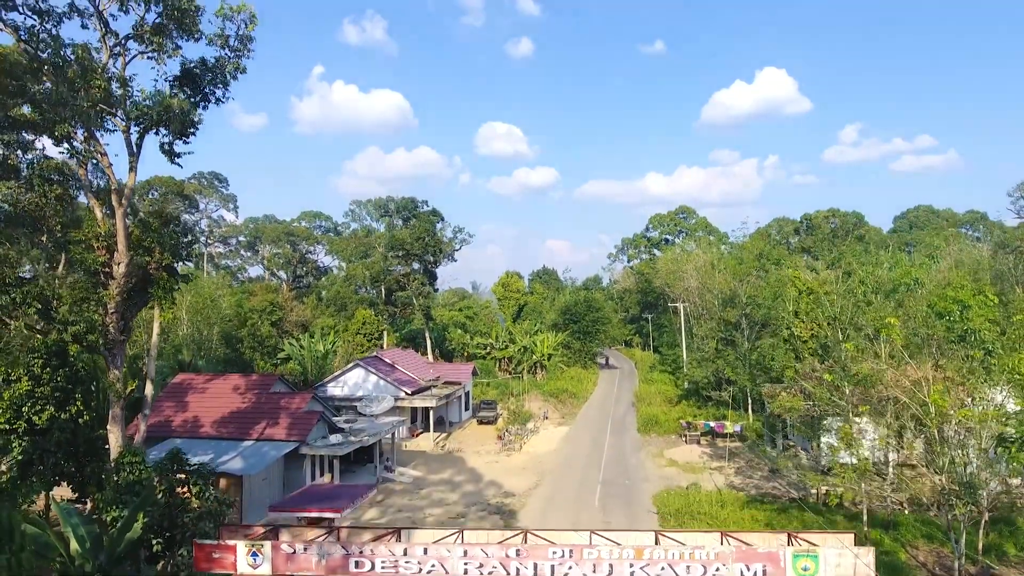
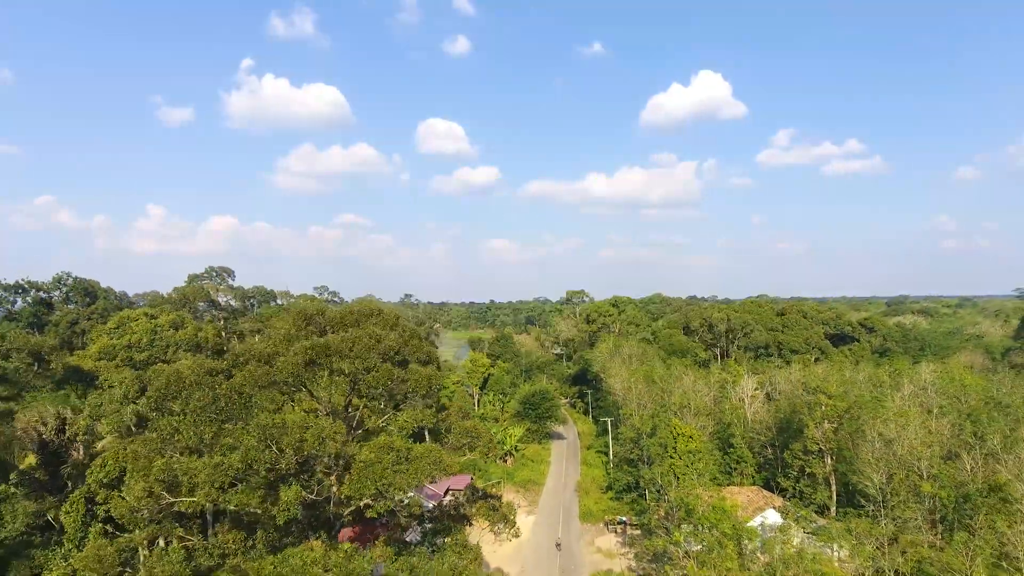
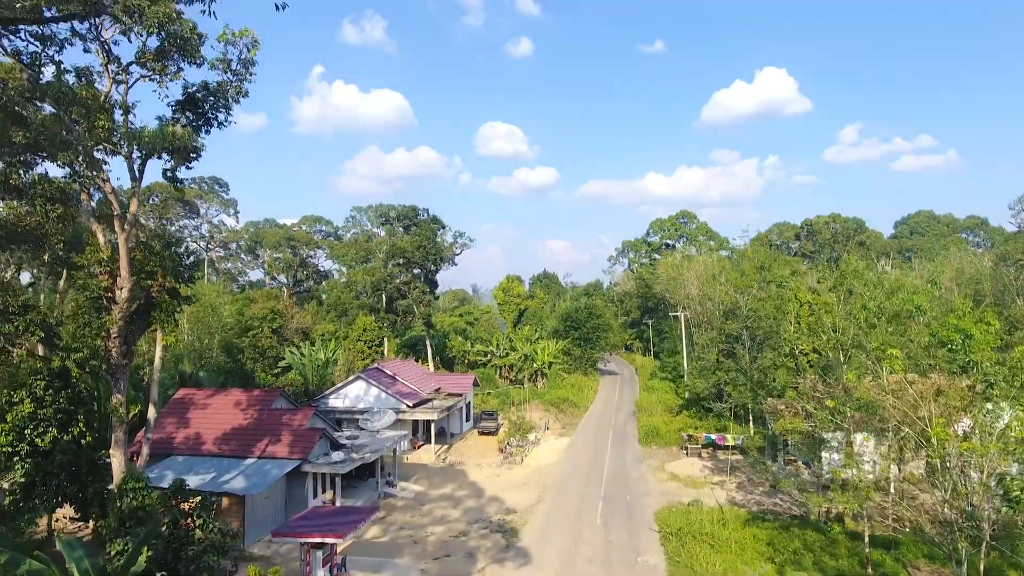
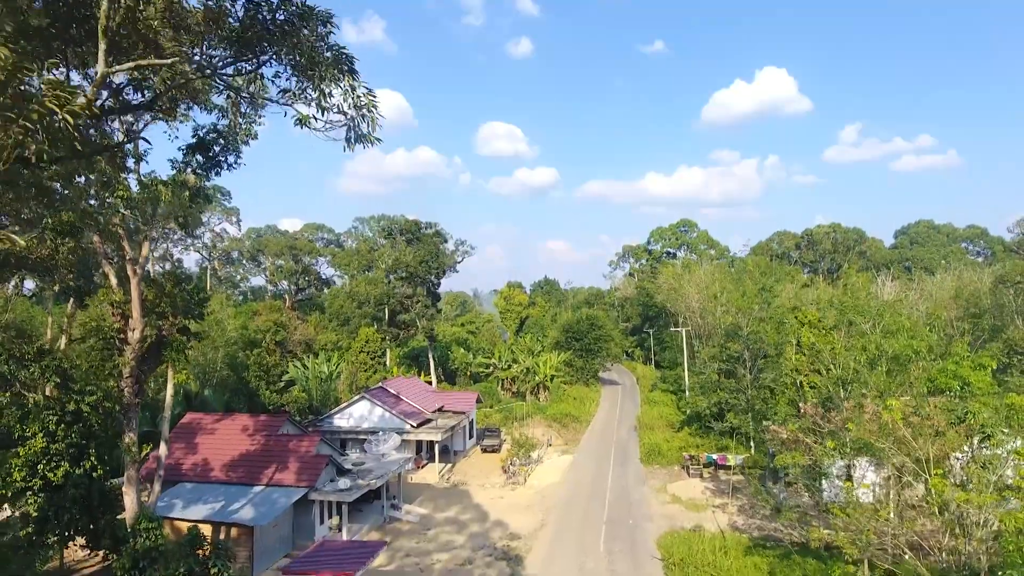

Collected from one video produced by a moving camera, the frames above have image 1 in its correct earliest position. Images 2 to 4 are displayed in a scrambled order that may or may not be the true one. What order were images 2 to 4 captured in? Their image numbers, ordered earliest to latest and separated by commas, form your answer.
3, 4, 2
